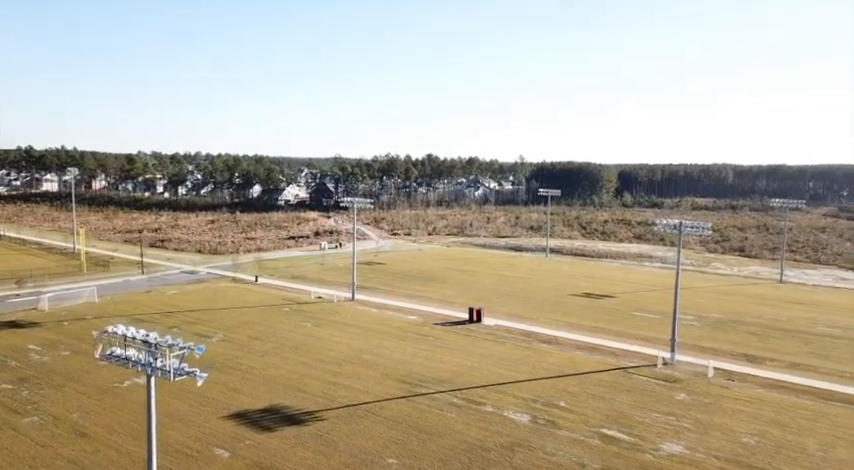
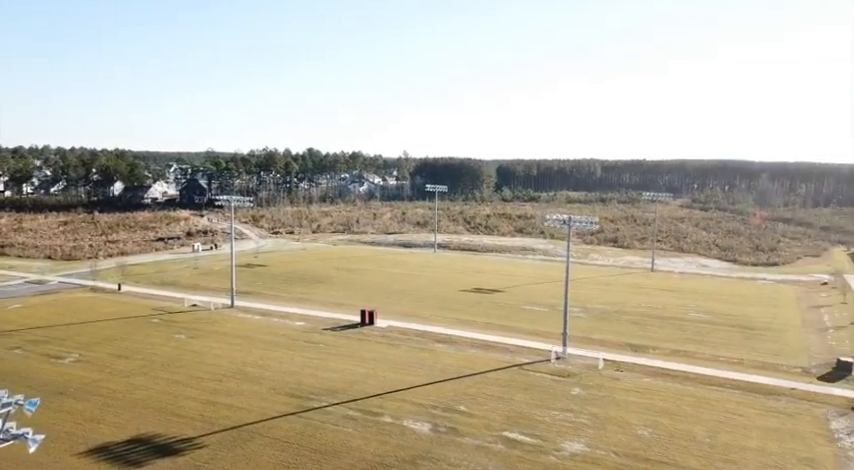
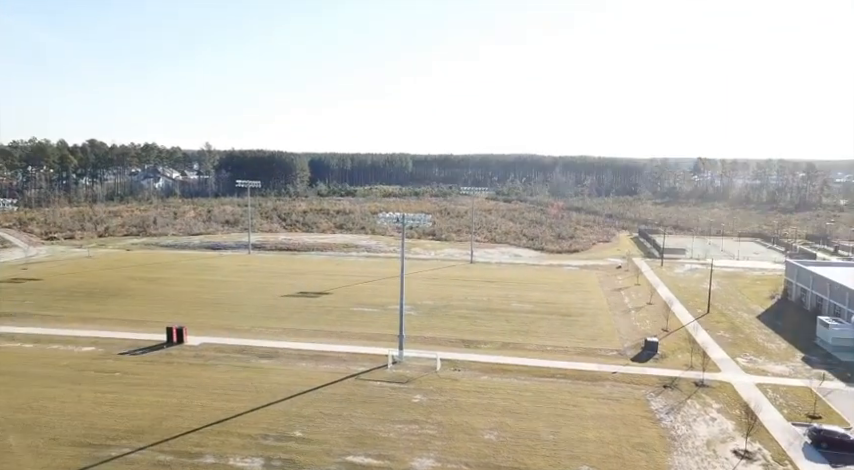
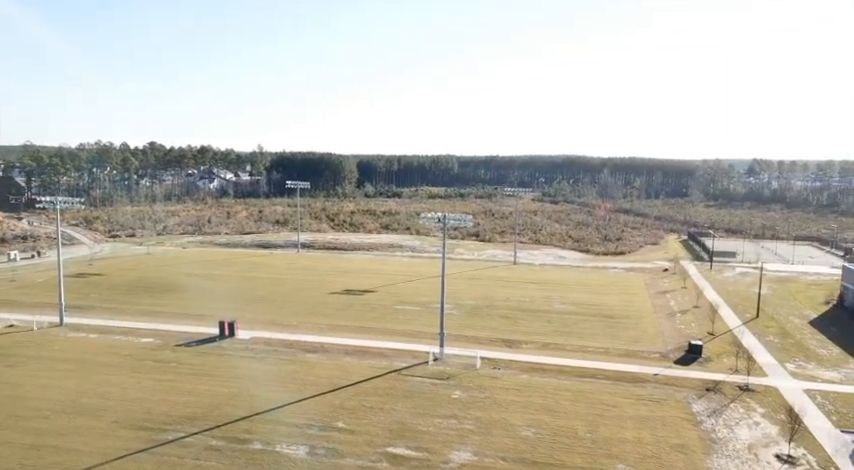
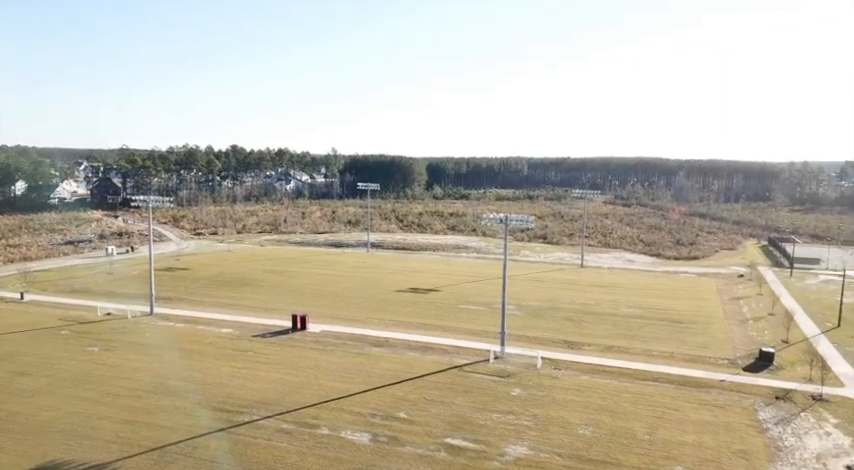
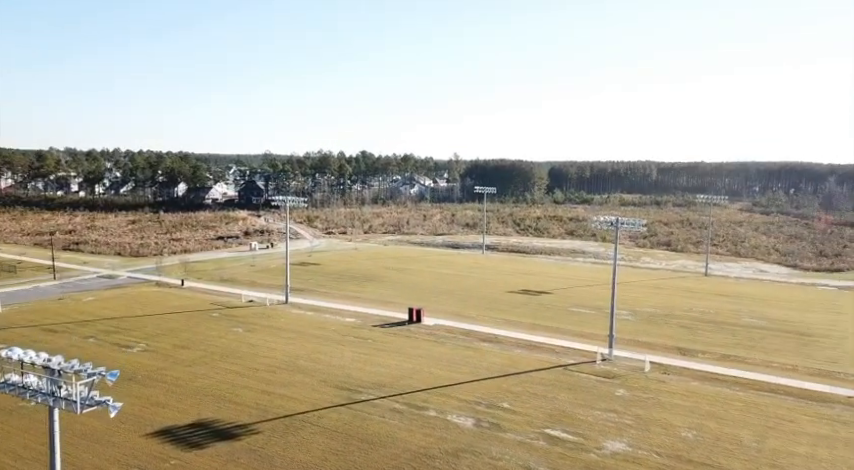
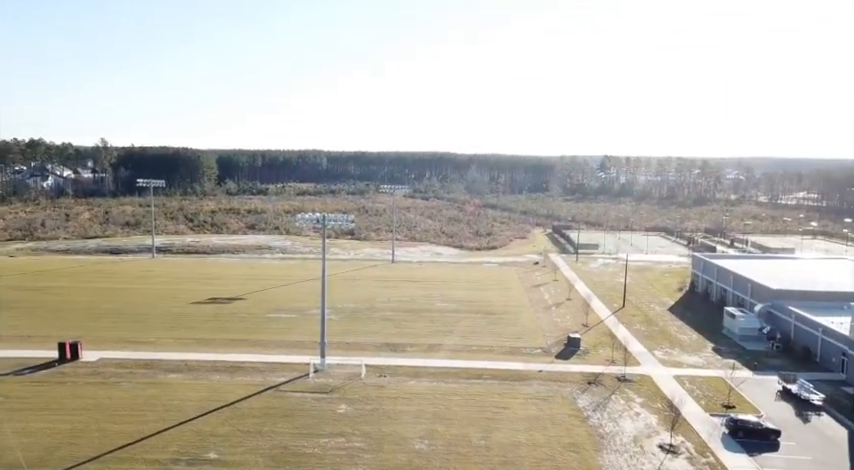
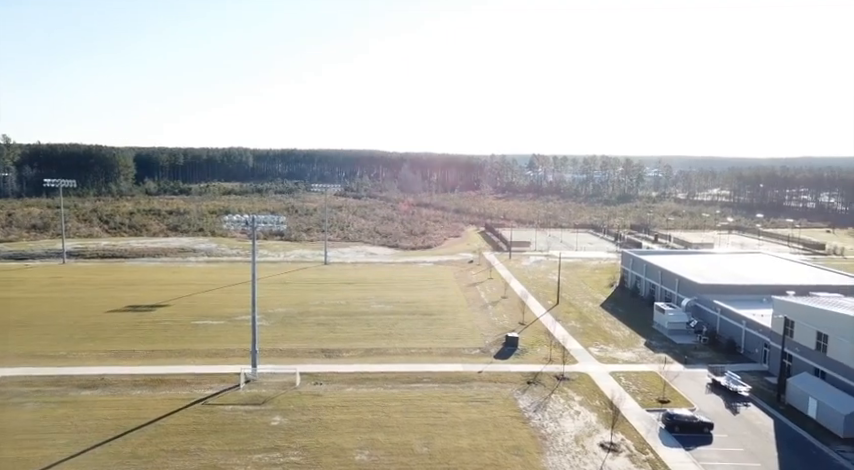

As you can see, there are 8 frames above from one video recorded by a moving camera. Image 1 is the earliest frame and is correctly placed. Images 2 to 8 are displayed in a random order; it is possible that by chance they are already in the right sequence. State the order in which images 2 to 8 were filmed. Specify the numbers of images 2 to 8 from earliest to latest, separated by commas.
6, 2, 5, 4, 3, 7, 8
